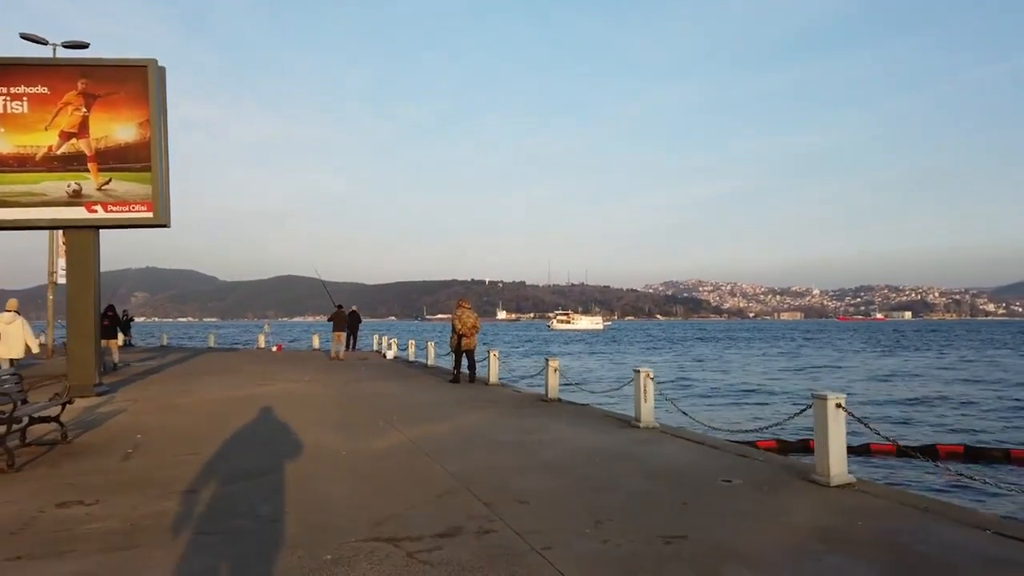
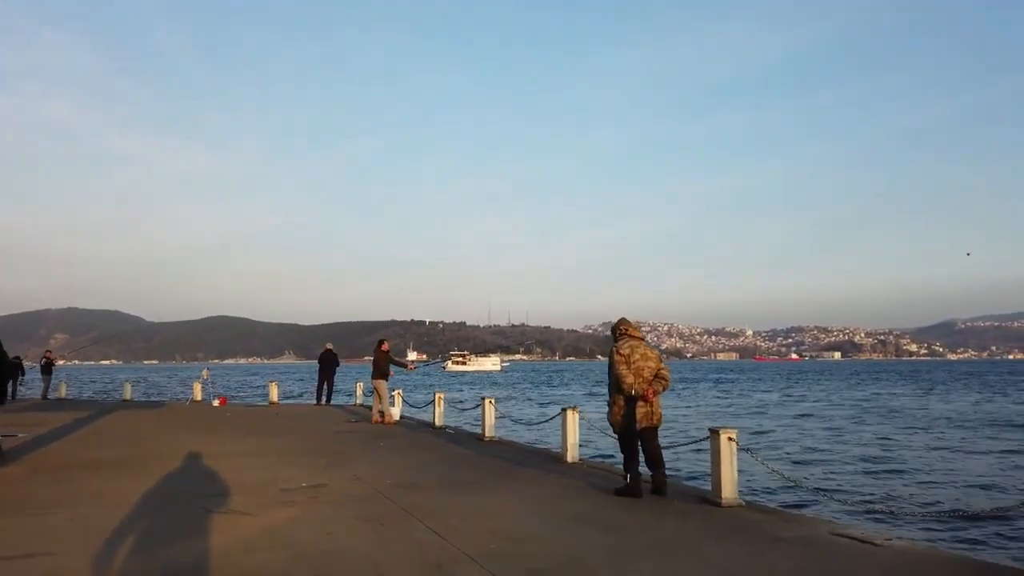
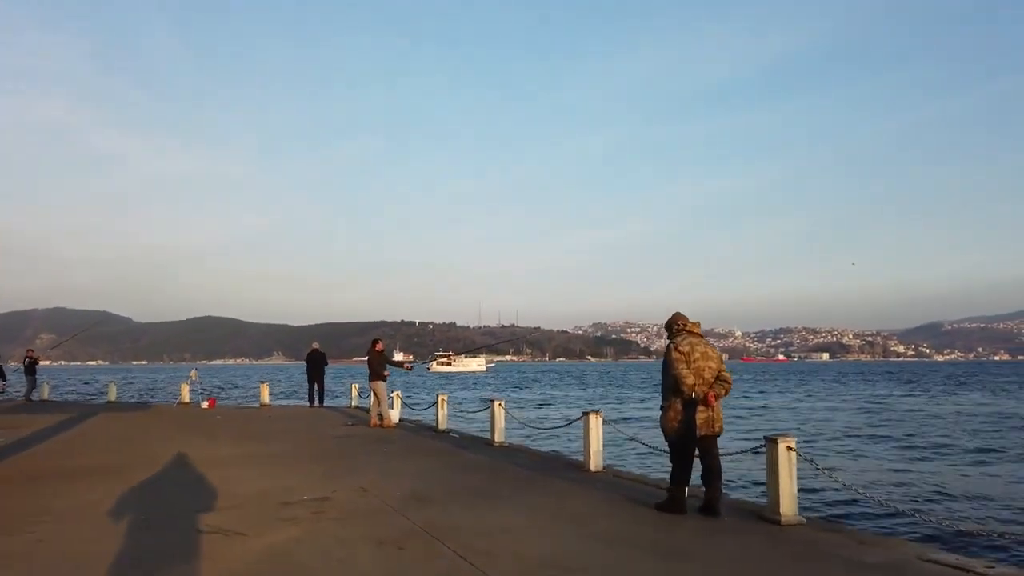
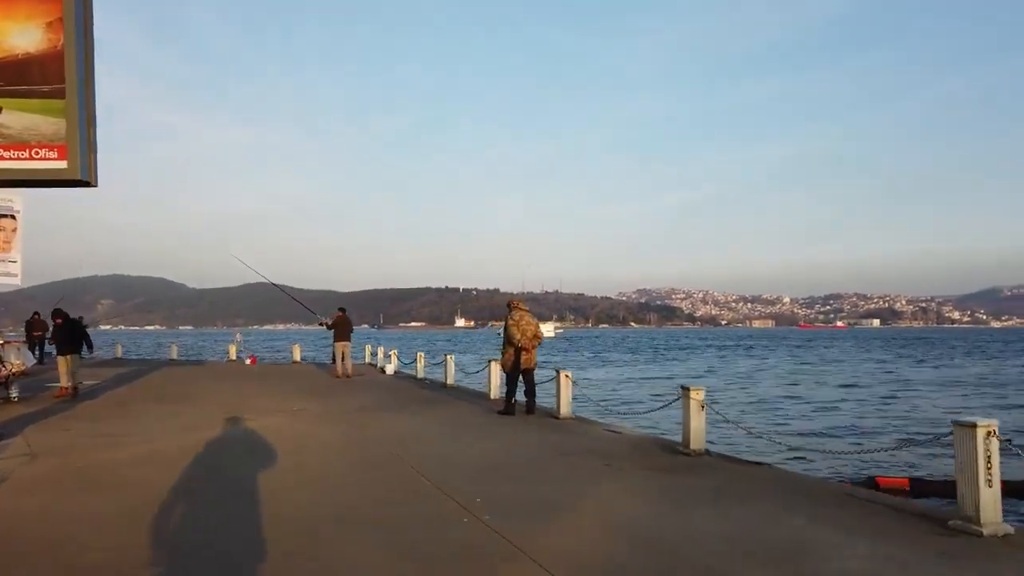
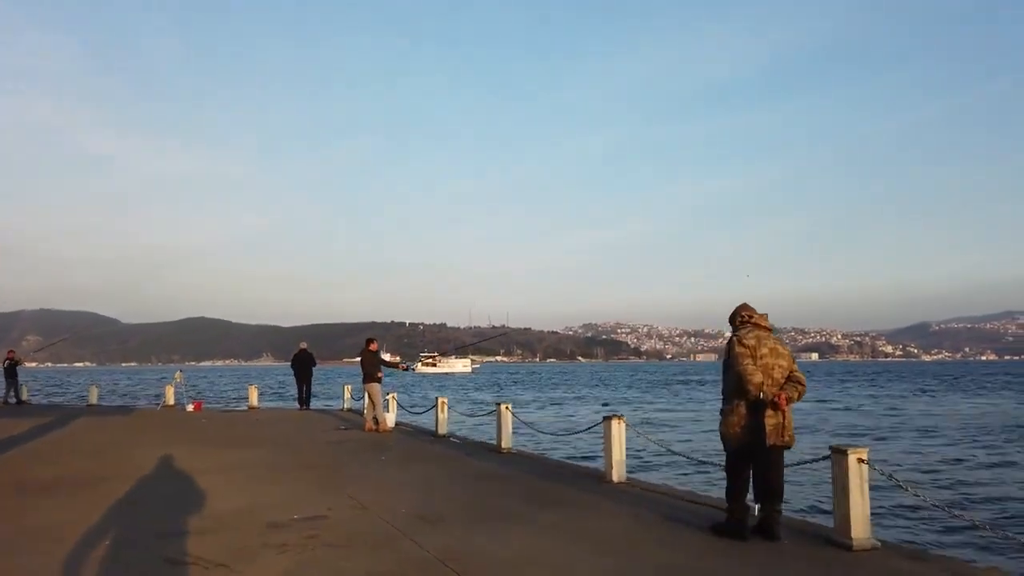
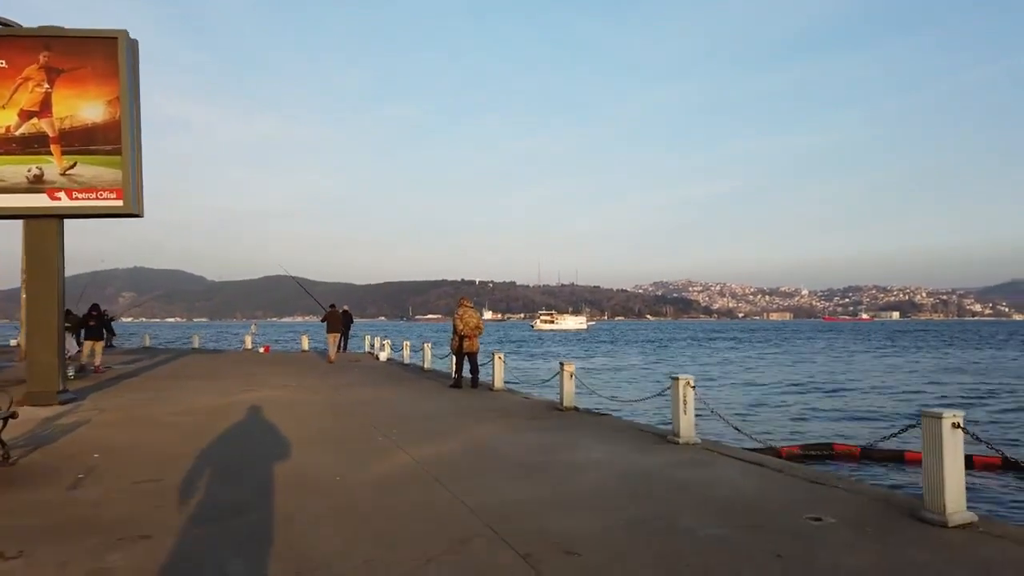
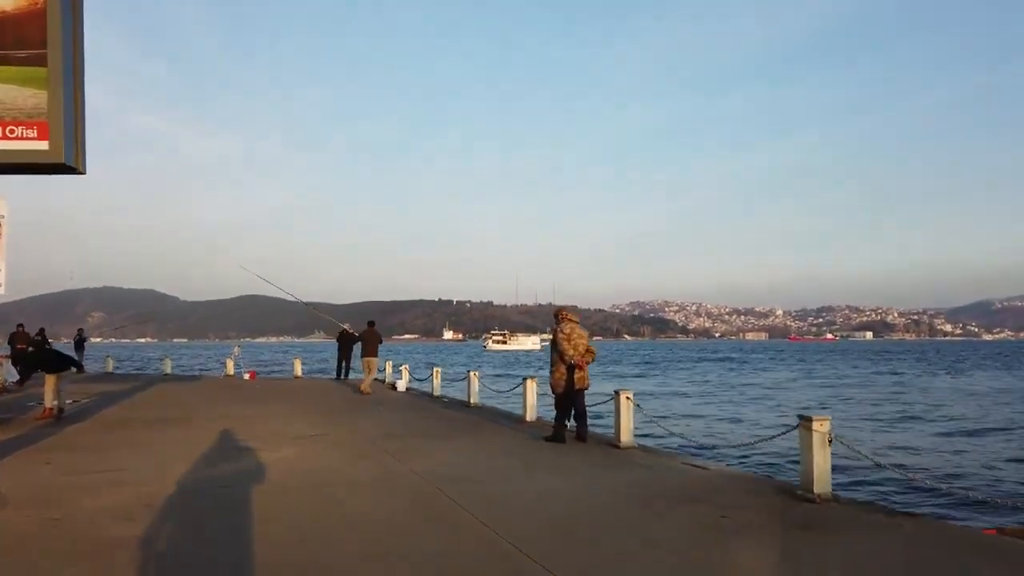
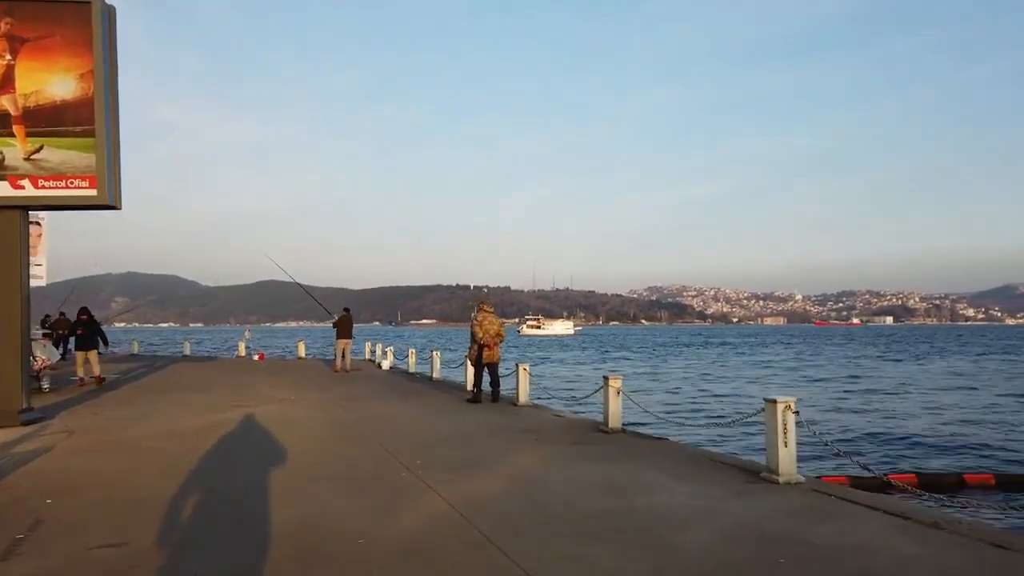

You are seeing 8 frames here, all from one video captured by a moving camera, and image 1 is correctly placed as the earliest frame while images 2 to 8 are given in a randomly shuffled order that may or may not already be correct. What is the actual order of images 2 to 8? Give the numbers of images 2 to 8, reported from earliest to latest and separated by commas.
6, 8, 4, 7, 2, 3, 5
